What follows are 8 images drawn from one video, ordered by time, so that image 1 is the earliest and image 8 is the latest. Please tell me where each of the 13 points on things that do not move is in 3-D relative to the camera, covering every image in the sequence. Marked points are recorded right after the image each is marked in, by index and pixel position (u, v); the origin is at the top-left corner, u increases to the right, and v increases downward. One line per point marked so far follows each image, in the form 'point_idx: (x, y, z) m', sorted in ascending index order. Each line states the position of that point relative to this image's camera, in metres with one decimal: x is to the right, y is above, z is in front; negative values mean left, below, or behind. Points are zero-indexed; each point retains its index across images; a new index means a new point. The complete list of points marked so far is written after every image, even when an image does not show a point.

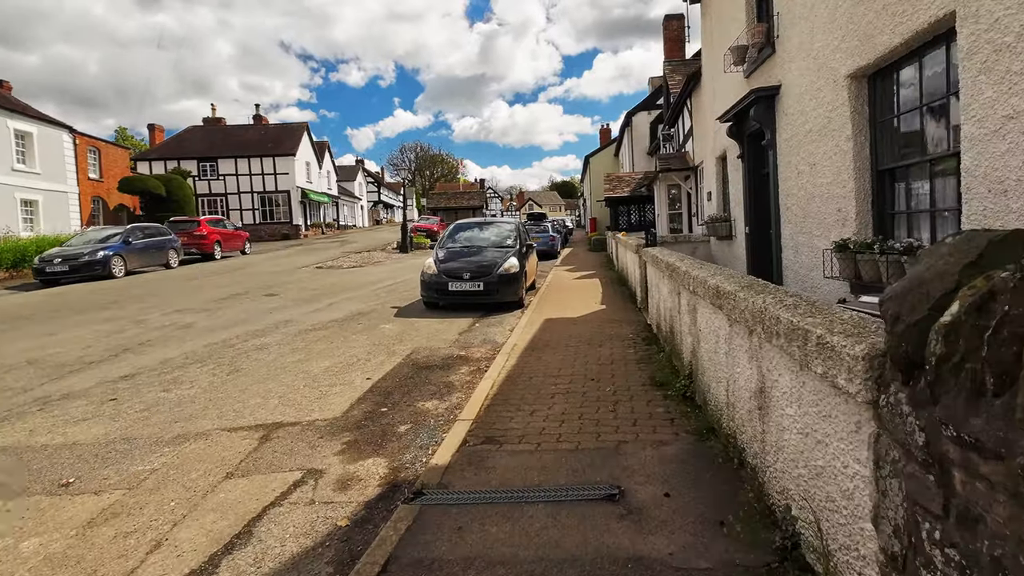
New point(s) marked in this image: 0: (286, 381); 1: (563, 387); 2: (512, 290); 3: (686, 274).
0: (-2.7, -1.1, +5.9) m
1: (+0.5, -1.0, +5.1) m
2: (0.0, -0.1, +10.5) m
3: (+1.6, +0.1, +4.8) m
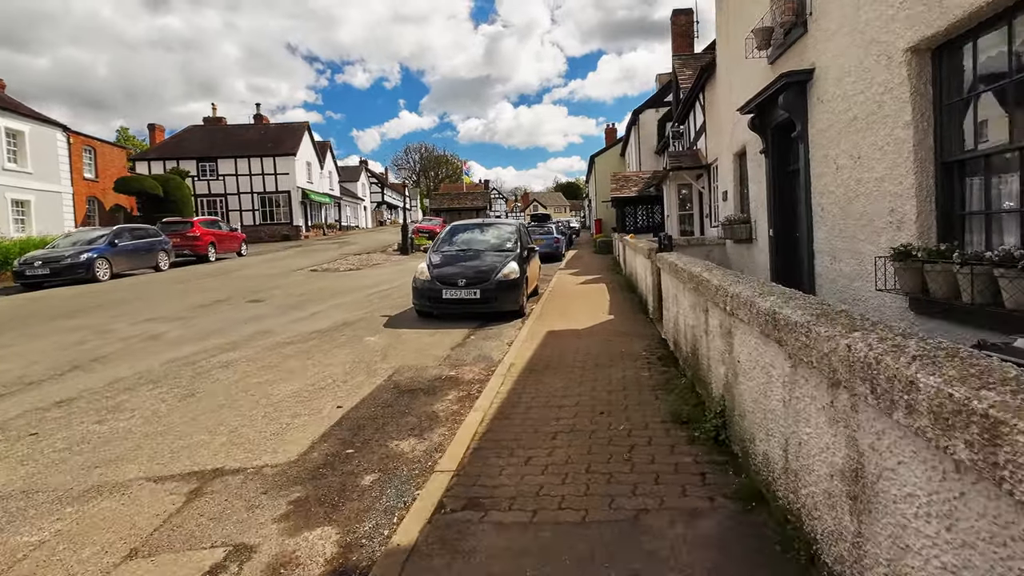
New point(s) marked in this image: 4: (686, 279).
0: (-2.7, -1.2, +5.1) m
1: (+0.5, -1.2, +4.3) m
2: (0.0, -0.2, +9.6) m
3: (+1.5, 0.0, +3.9) m
4: (+1.7, +0.1, +5.0) m
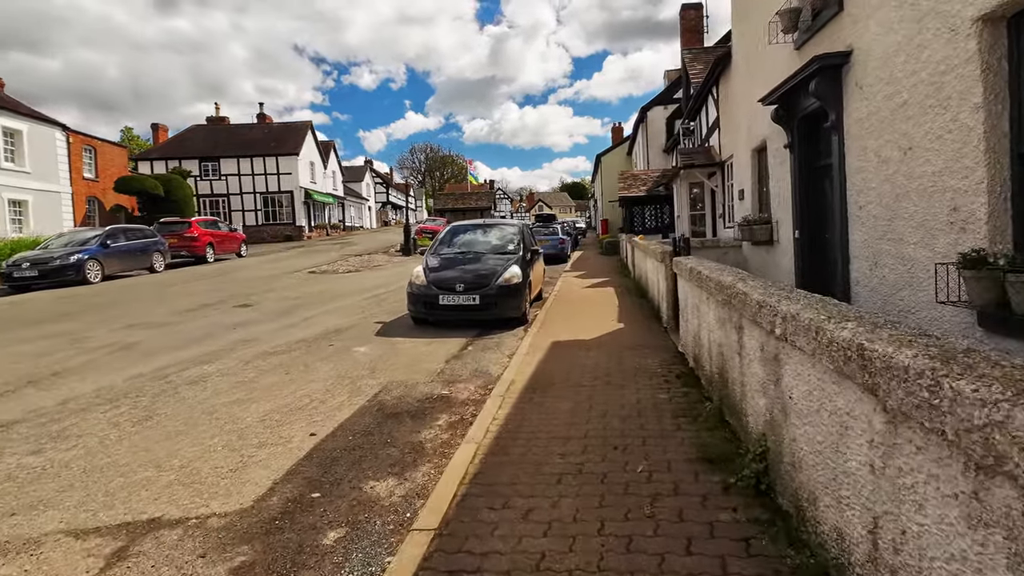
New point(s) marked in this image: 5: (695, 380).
0: (-2.7, -1.3, +4.4) m
1: (+0.4, -1.2, +3.6) m
2: (0.0, -0.3, +8.9) m
3: (+1.5, -0.1, +3.2) m
4: (+1.7, 0.0, +4.3) m
5: (+1.9, -0.9, +5.2) m
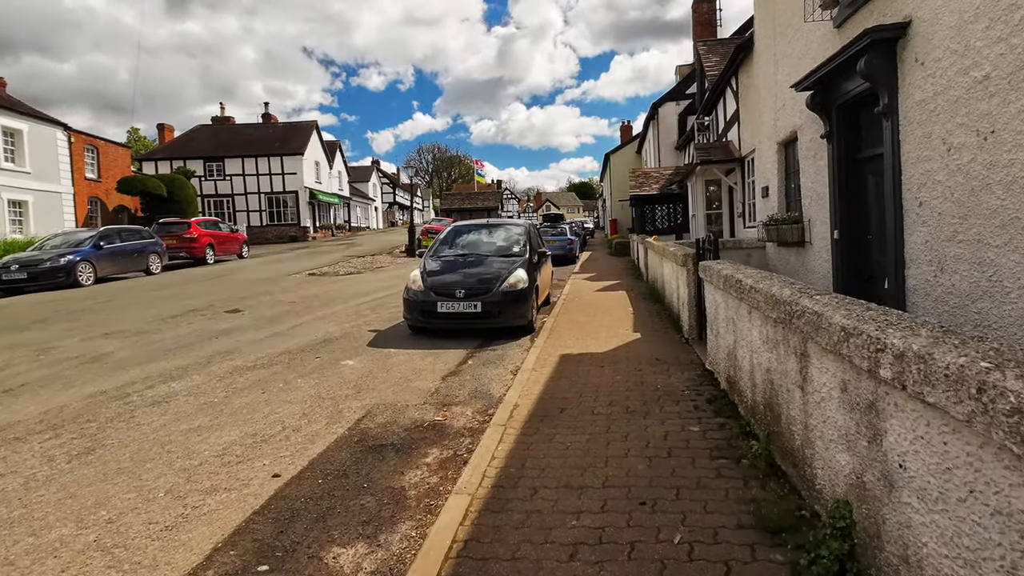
0: (-2.7, -1.4, +3.7) m
1: (+0.4, -1.3, +2.8) m
2: (+0.1, -0.4, +8.2) m
3: (+1.5, -0.2, +2.4) m
4: (+1.7, -0.1, +3.5) m
5: (+1.9, -1.0, +4.4) m
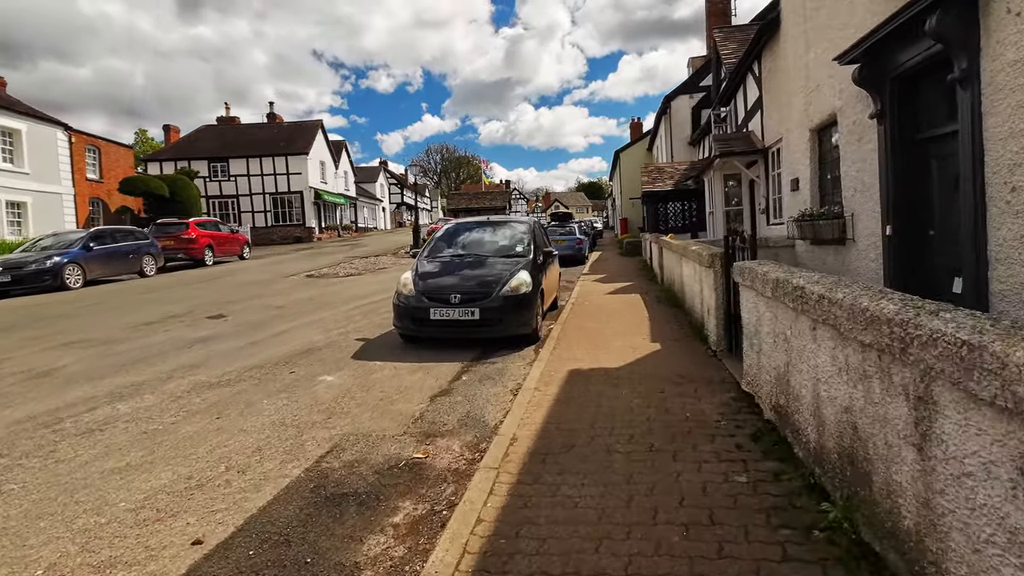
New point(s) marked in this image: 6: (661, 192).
0: (-2.8, -1.5, +2.9) m
1: (+0.4, -1.4, +1.9) m
2: (+0.1, -0.5, +7.3) m
3: (+1.4, -0.2, +1.5) m
4: (+1.7, -0.2, +2.6) m
5: (+1.9, -1.1, +3.4) m
6: (+5.4, +3.5, +18.3) m
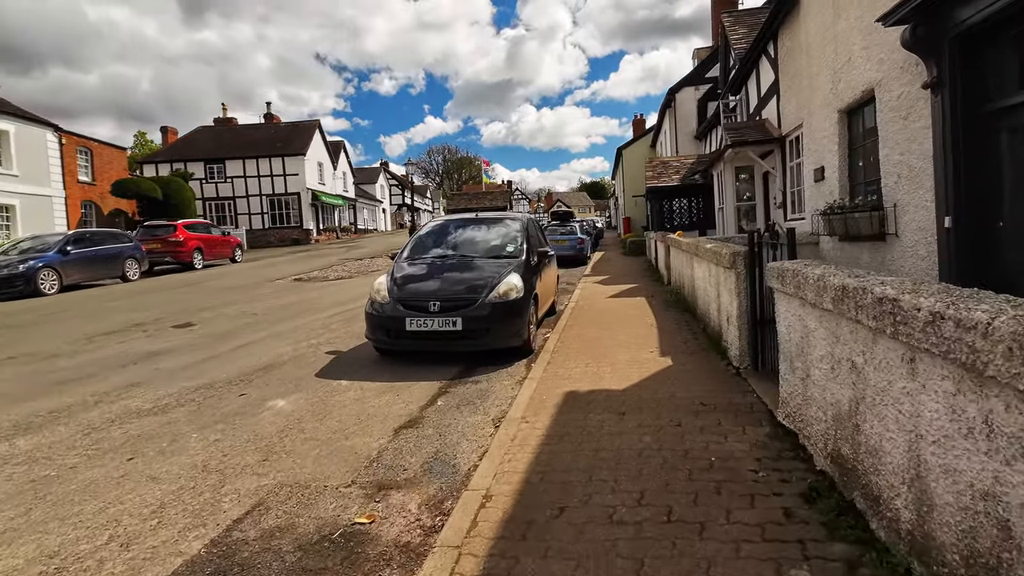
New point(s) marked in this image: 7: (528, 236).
0: (-2.9, -1.6, +2.0) m
1: (+0.2, -1.5, +1.0) m
2: (0.0, -0.5, +6.3) m
3: (+1.3, -0.3, +0.5) m
4: (+1.5, -0.2, +1.7) m
5: (+1.7, -1.1, +2.5) m
6: (+5.3, +3.5, +17.3) m
7: (+0.2, +0.9, +8.2) m
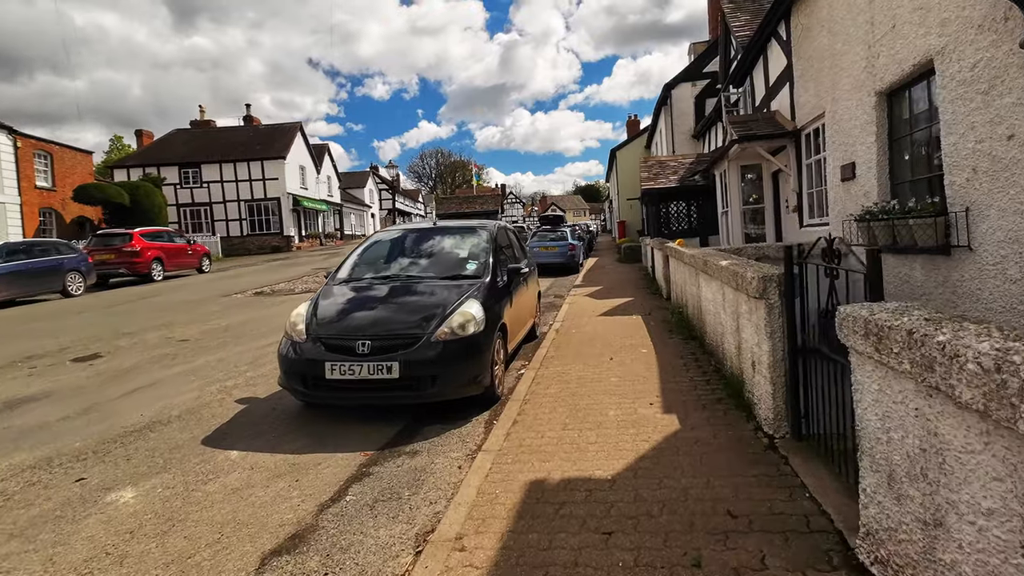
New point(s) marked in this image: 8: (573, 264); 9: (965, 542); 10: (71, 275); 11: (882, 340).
0: (-3.3, -1.9, +0.4) m
1: (-0.2, -1.7, -0.5) m
2: (-0.4, -0.8, +4.8) m
3: (+0.9, -0.5, -0.9) m
4: (+1.1, -0.5, +0.2) m
5: (+1.3, -1.4, +1.0) m
6: (+4.8, +3.1, +15.9) m
7: (-0.2, +0.5, +6.8) m
8: (+2.1, +0.9, +18.1) m
9: (+1.5, -0.8, +1.6) m
10: (-14.3, +0.4, +16.4) m
11: (+1.4, -0.2, +1.9) m
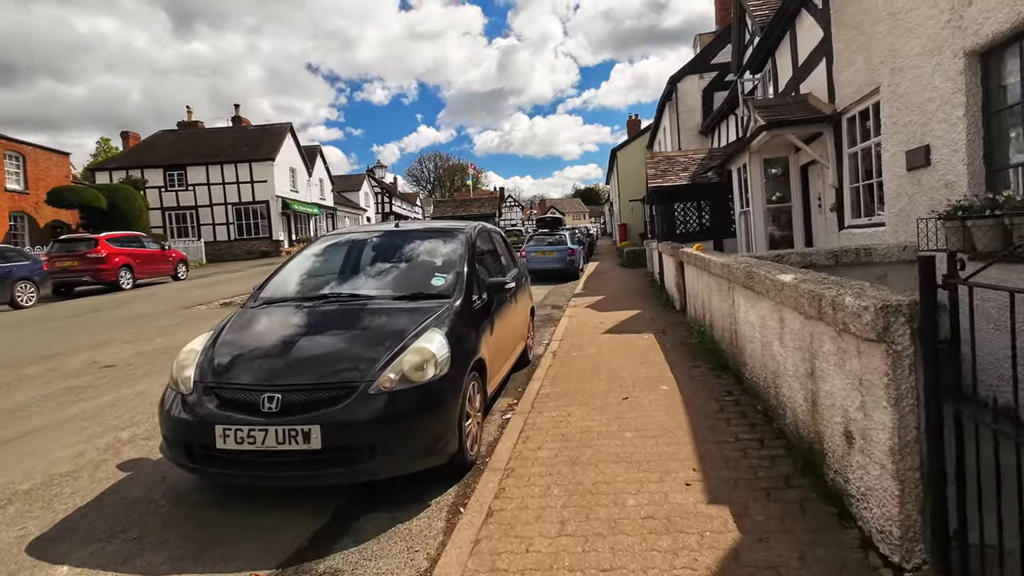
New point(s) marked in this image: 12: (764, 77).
0: (-3.5, -2.0, -1.0) m
1: (-0.3, -1.9, -2.0) m
2: (-0.6, -1.0, +3.4) m
3: (+0.7, -0.7, -2.4) m
4: (+0.9, -0.6, -1.2) m
5: (+1.2, -1.6, -0.4) m
6: (+4.6, +2.9, +14.5) m
7: (-0.4, +0.4, +5.3) m
8: (+2.0, +0.6, +16.6) m
9: (+1.3, -1.0, +0.1) m
10: (-14.5, +0.1, +15.0) m
11: (+1.3, -0.4, +0.4) m
12: (+5.7, +4.8, +11.5) m
